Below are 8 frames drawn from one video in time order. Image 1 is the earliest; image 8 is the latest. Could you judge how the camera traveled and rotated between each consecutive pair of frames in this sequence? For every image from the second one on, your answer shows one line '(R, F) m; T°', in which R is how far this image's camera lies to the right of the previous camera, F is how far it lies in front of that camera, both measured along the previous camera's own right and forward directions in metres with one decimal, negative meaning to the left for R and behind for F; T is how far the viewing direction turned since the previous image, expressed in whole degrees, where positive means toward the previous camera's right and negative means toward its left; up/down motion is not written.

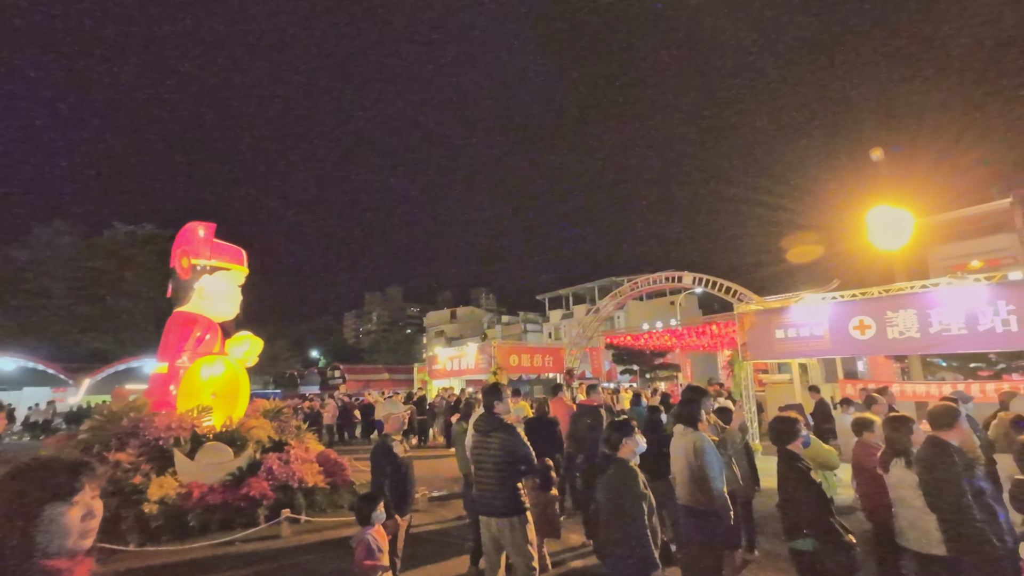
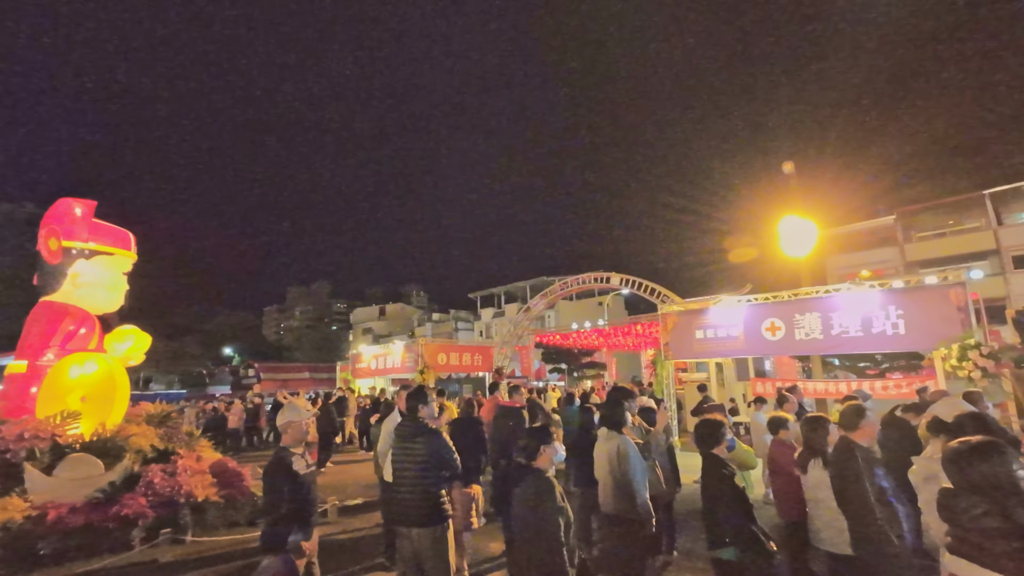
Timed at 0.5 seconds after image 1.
(+0.1, +0.2) m; +8°
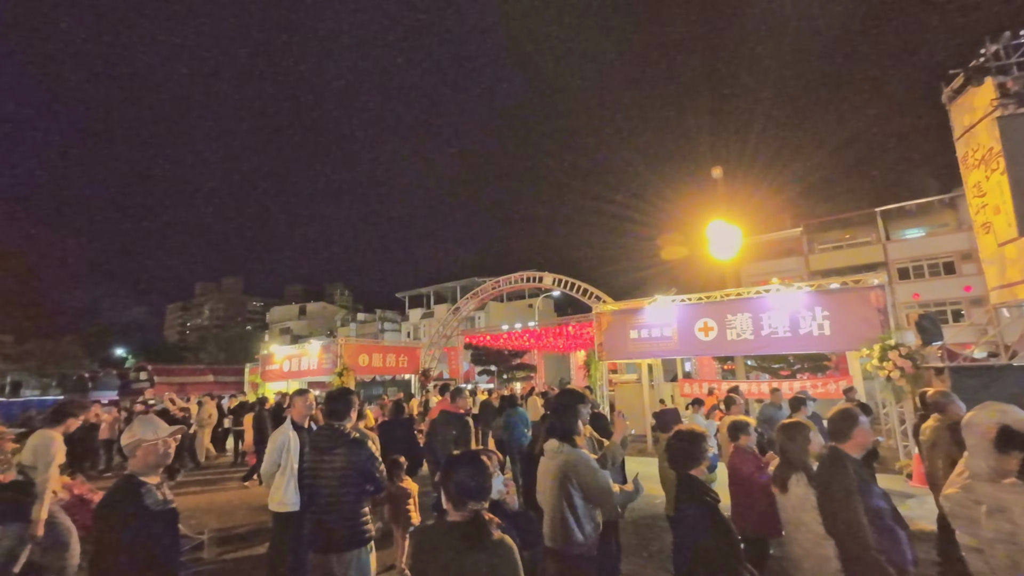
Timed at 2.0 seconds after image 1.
(0.0, +0.5) m; +8°
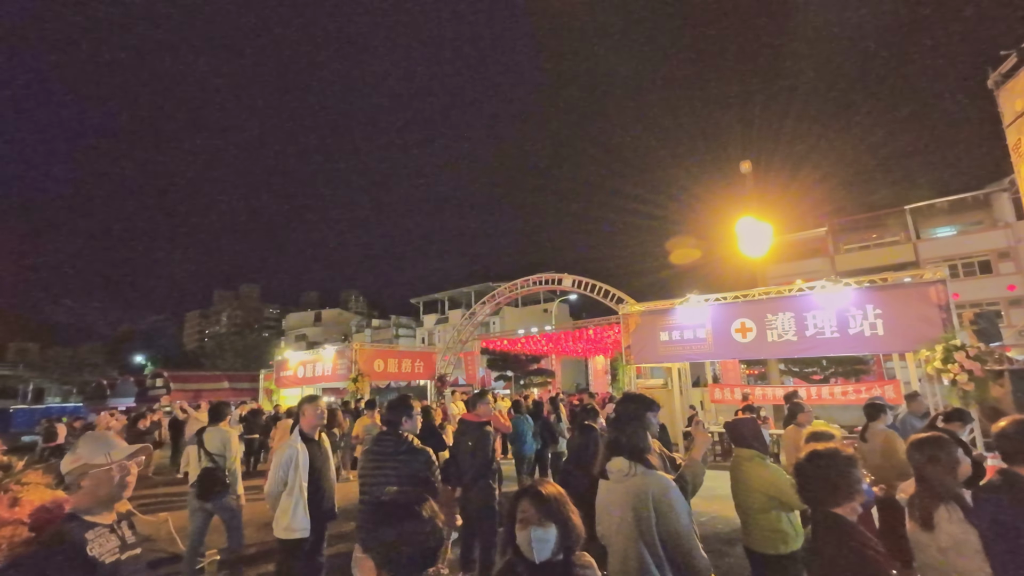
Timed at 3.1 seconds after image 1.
(-0.1, +0.4) m; -2°
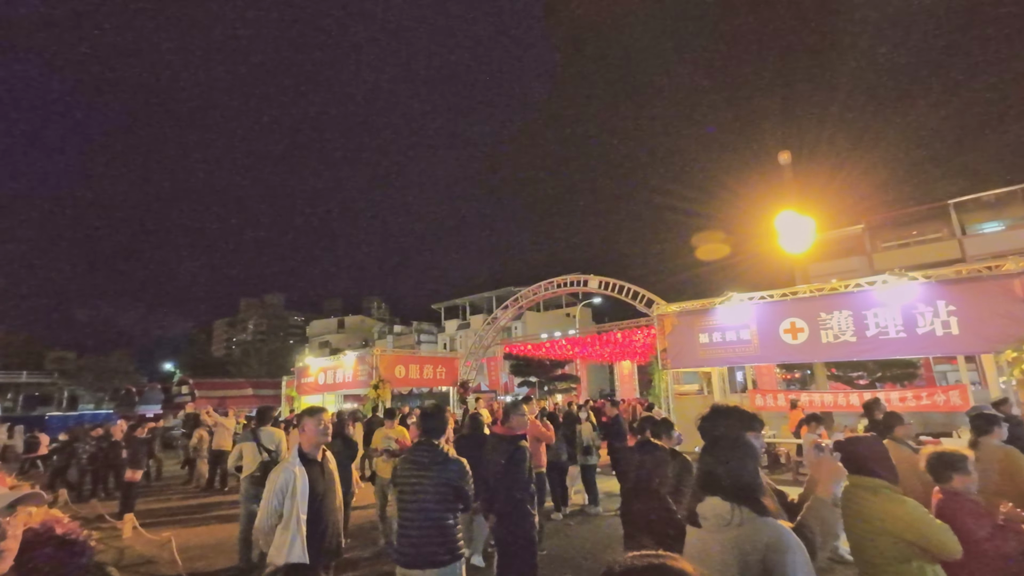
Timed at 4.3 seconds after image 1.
(-0.1, +0.4) m; -2°
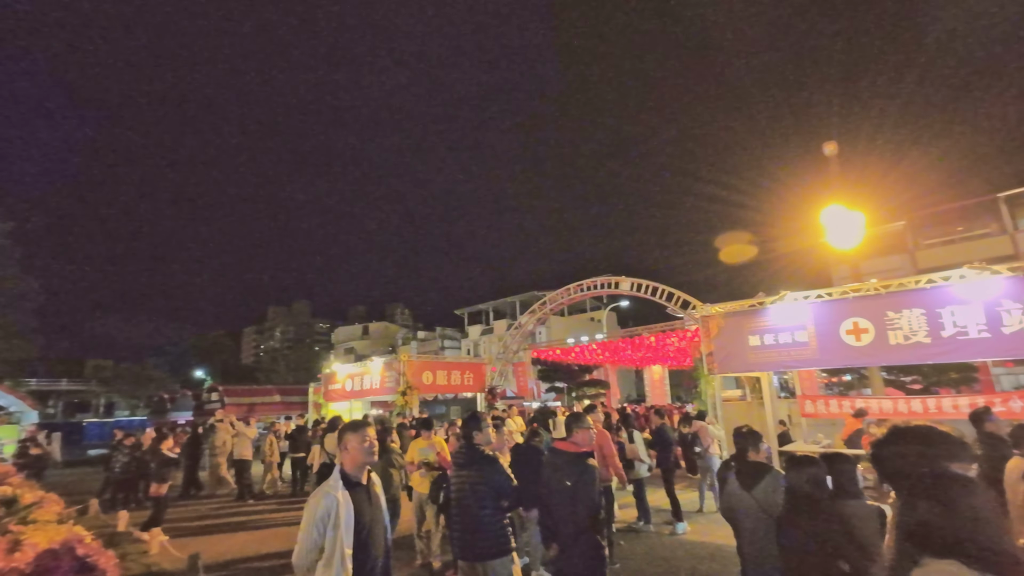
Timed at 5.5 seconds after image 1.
(-0.2, +0.3) m; -3°
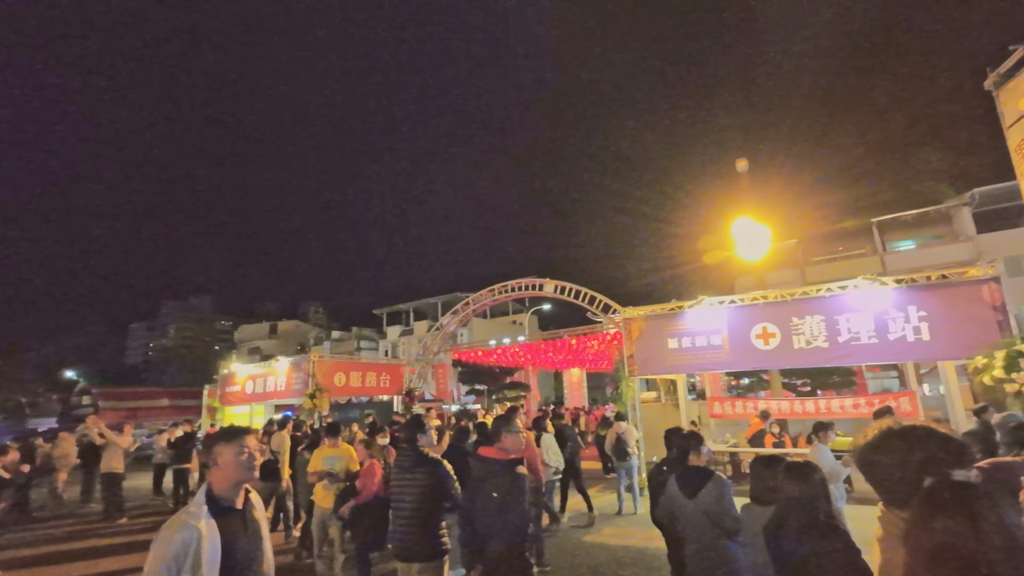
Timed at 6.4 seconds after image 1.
(0.0, +0.2) m; +9°
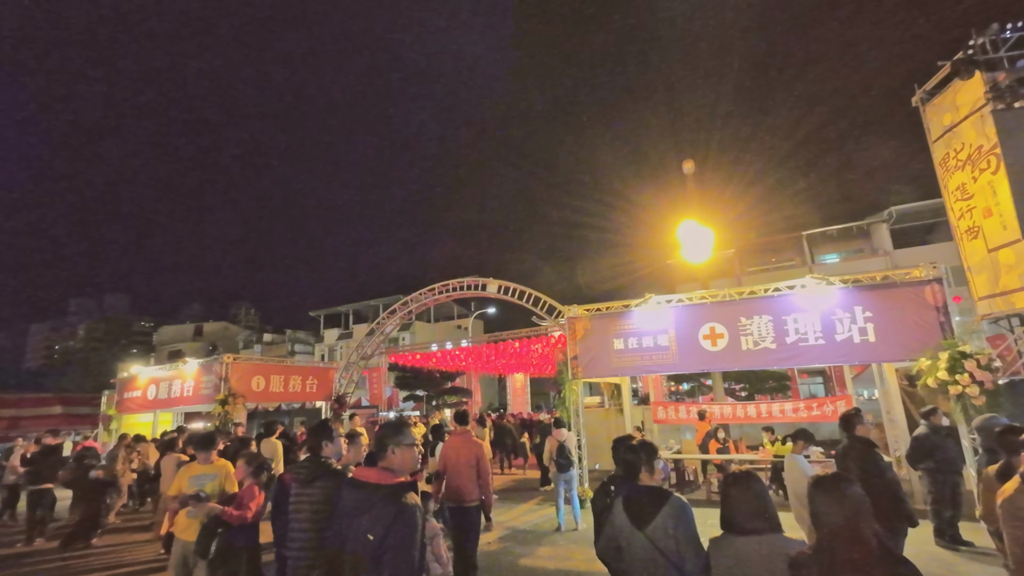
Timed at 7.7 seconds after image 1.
(+0.1, +0.5) m; +6°
